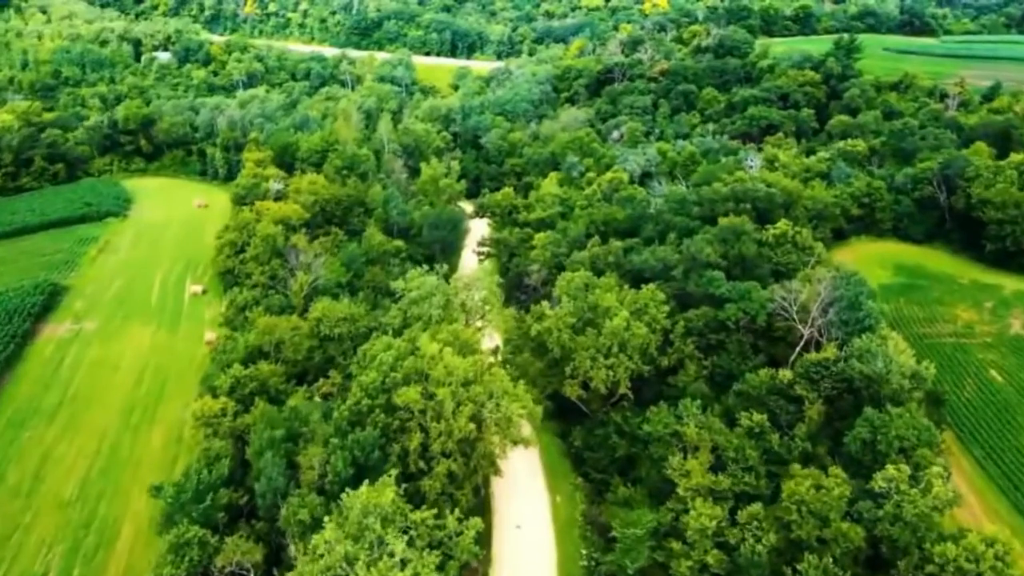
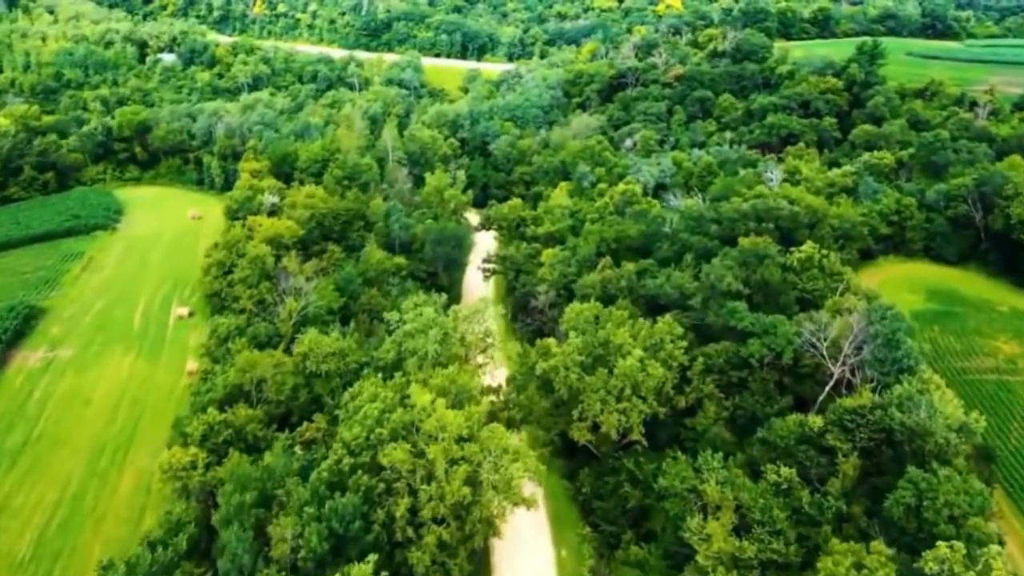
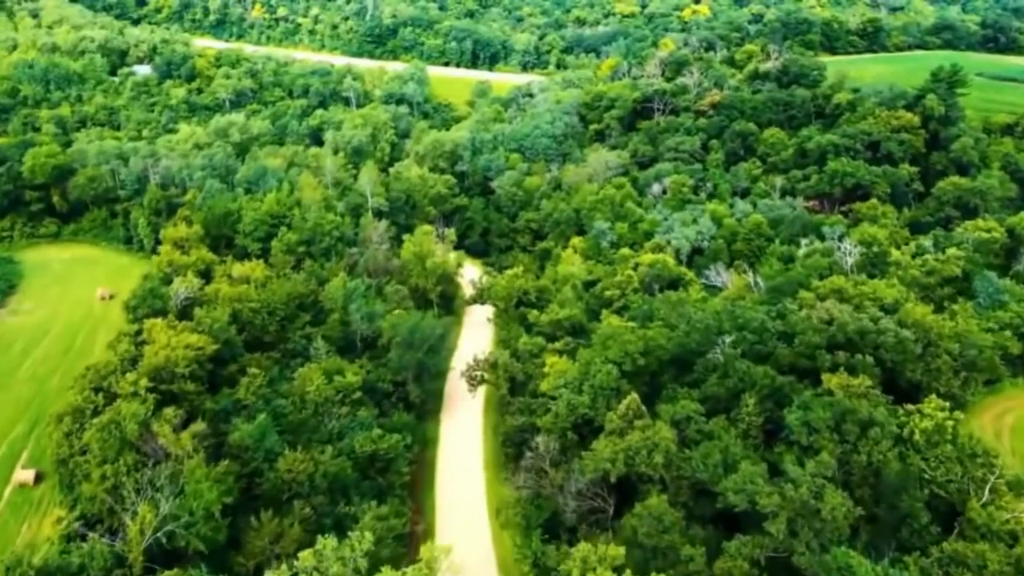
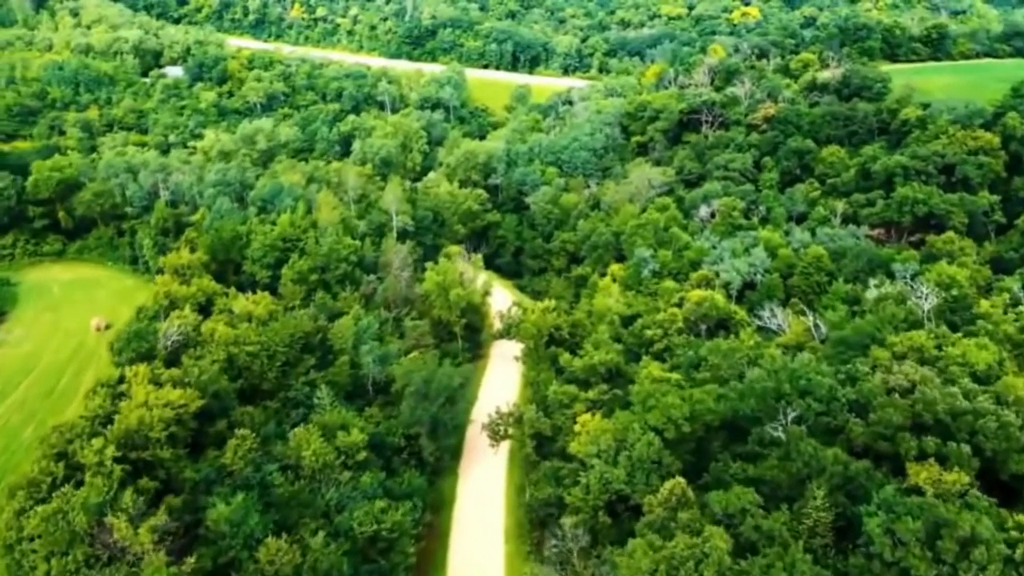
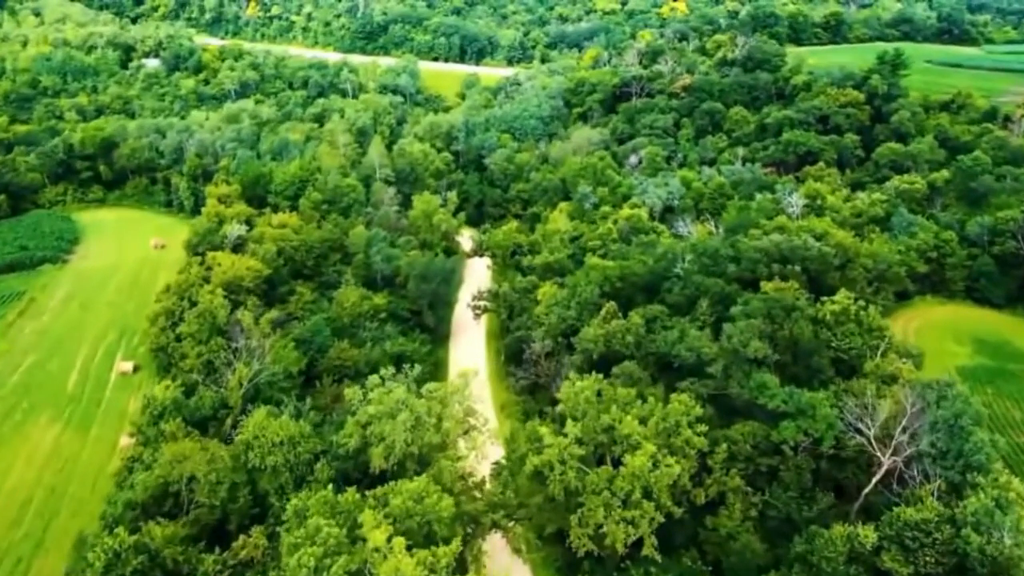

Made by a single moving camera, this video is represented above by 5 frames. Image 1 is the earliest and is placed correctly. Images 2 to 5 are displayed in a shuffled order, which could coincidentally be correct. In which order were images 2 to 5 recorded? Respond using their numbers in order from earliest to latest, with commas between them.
2, 5, 3, 4
